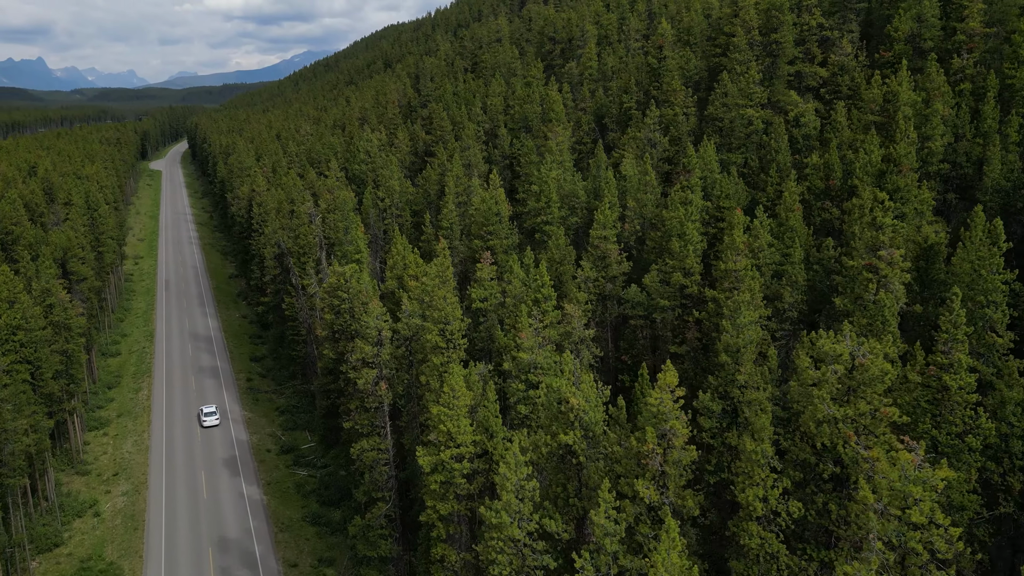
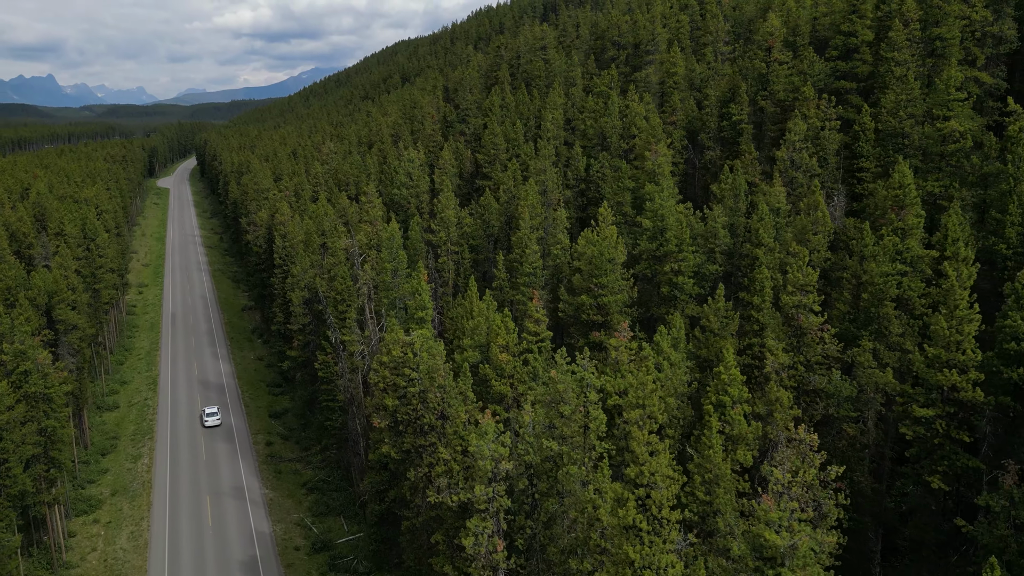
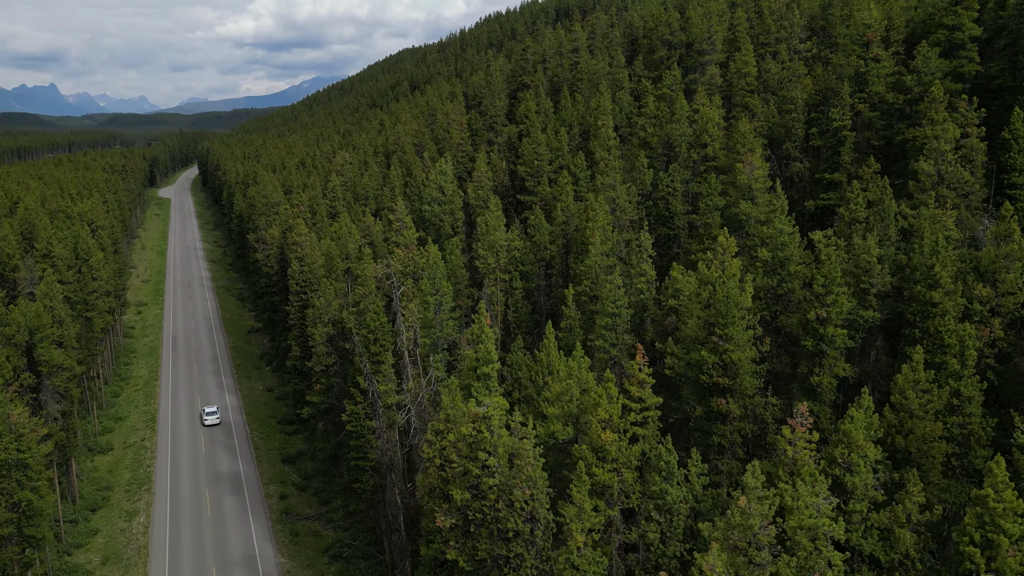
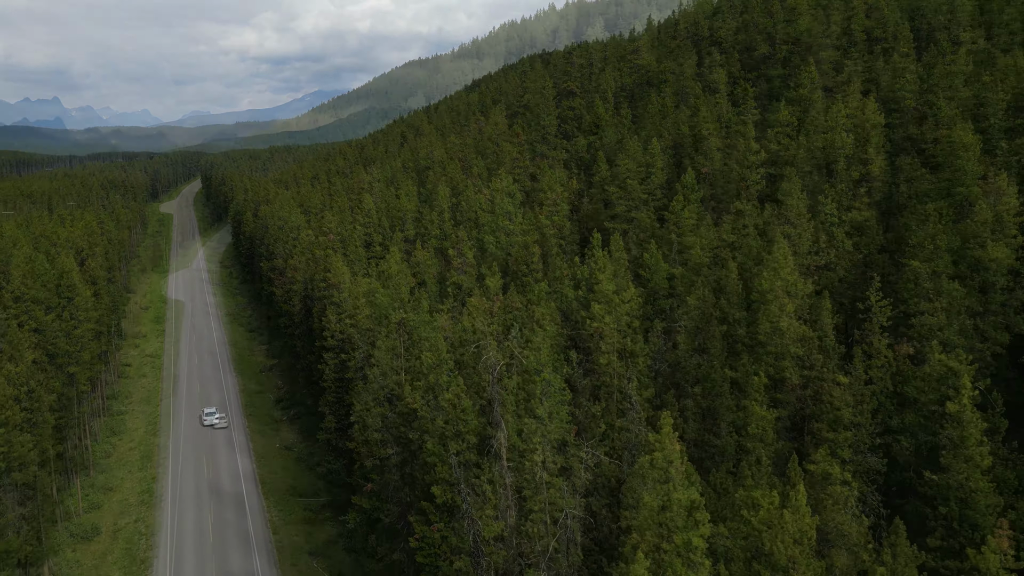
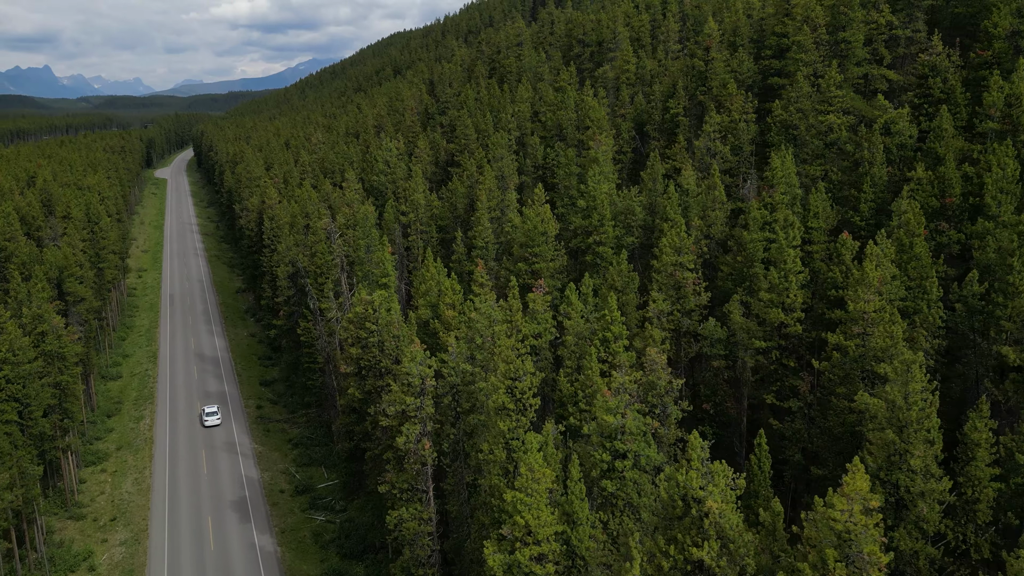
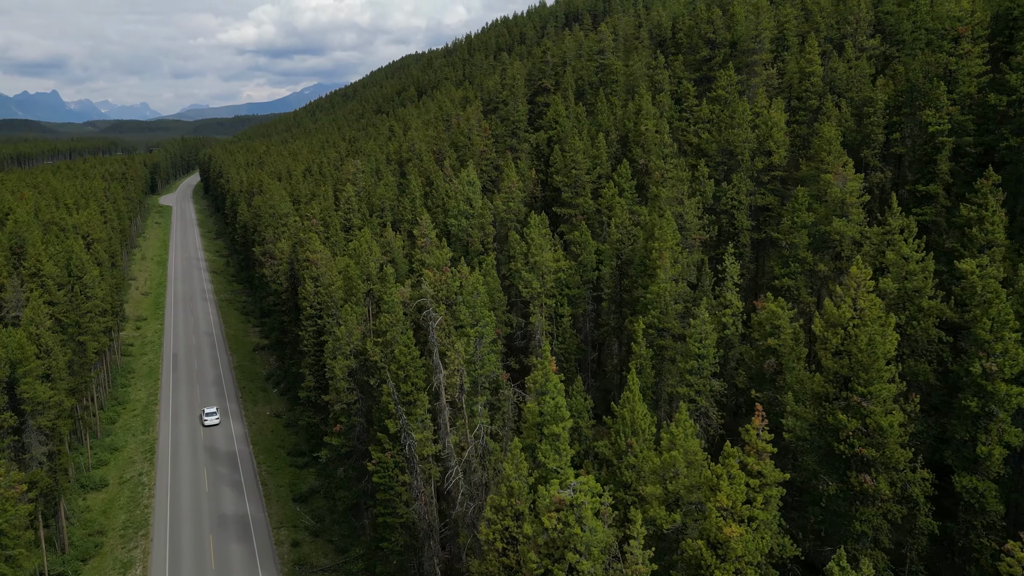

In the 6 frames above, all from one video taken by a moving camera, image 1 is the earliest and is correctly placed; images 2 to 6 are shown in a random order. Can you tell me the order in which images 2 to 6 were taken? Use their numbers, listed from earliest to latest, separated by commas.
5, 2, 3, 6, 4
